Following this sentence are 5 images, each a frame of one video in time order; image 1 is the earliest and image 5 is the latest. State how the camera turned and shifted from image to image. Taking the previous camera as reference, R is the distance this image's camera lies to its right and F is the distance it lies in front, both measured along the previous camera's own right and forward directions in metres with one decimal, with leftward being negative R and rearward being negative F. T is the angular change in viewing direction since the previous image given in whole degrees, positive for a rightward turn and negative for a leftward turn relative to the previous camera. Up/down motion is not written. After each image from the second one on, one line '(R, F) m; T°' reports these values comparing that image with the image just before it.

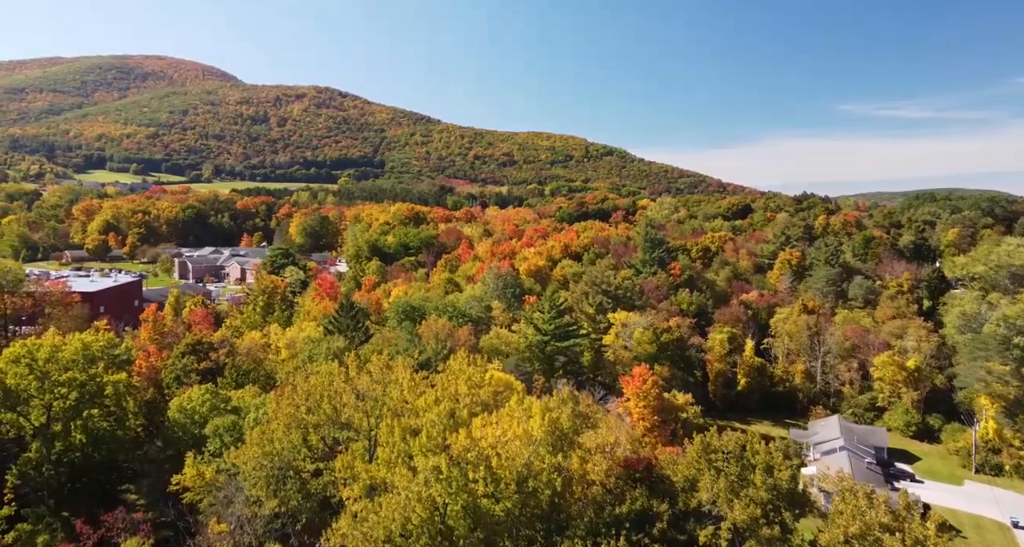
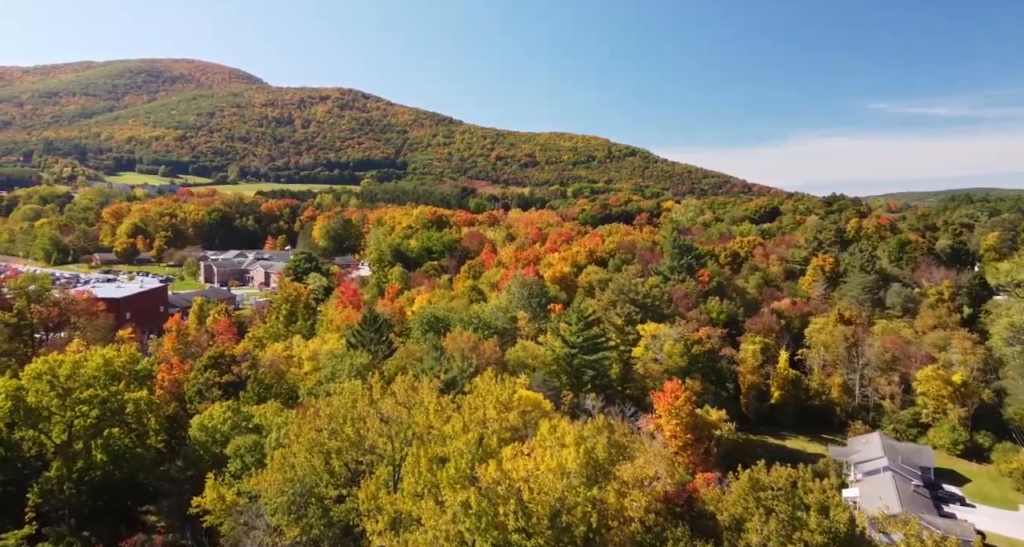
(-0.3, +1.1) m; -2°
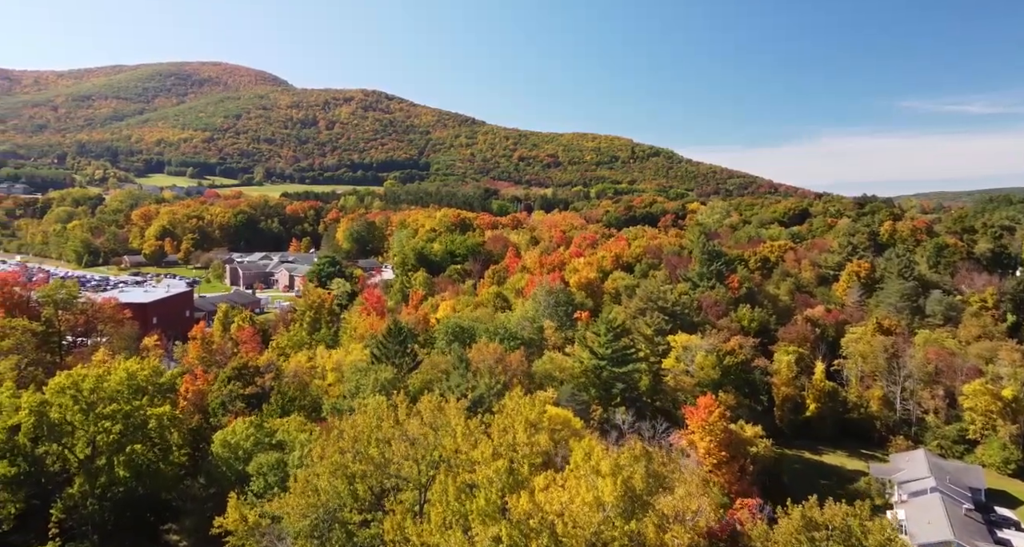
(-0.3, +0.9) m; -2°
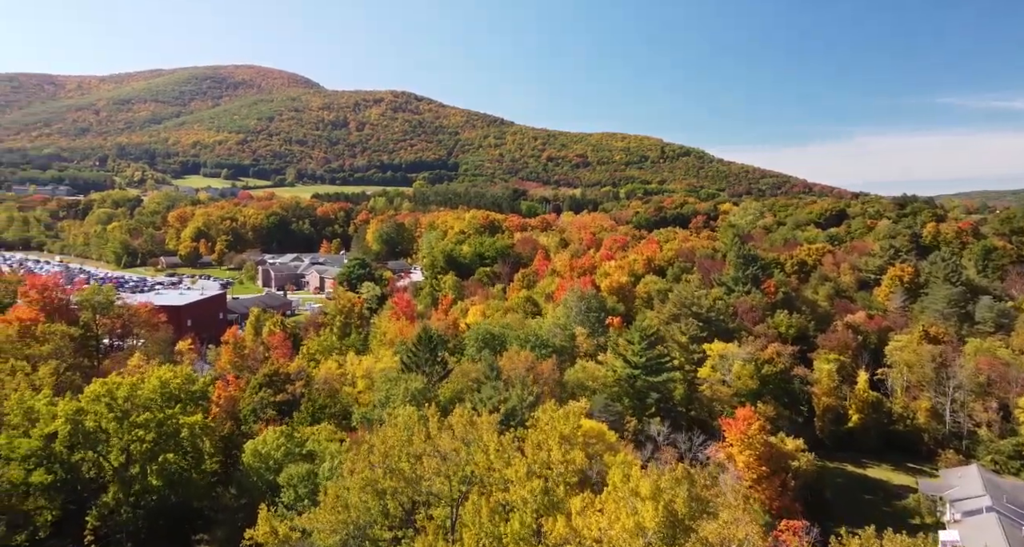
(-0.2, +0.6) m; -2°
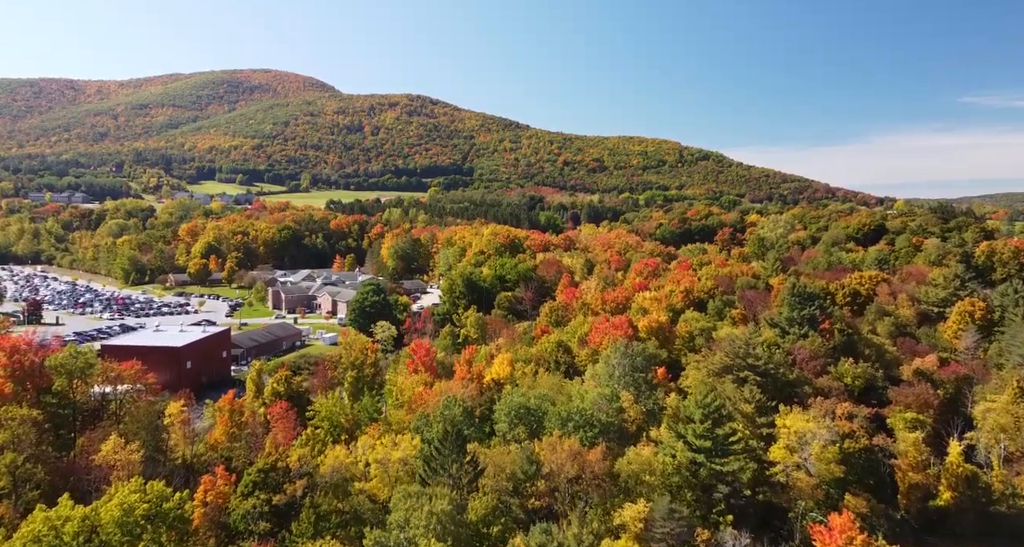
(-1.2, +5.7) m; -1°
